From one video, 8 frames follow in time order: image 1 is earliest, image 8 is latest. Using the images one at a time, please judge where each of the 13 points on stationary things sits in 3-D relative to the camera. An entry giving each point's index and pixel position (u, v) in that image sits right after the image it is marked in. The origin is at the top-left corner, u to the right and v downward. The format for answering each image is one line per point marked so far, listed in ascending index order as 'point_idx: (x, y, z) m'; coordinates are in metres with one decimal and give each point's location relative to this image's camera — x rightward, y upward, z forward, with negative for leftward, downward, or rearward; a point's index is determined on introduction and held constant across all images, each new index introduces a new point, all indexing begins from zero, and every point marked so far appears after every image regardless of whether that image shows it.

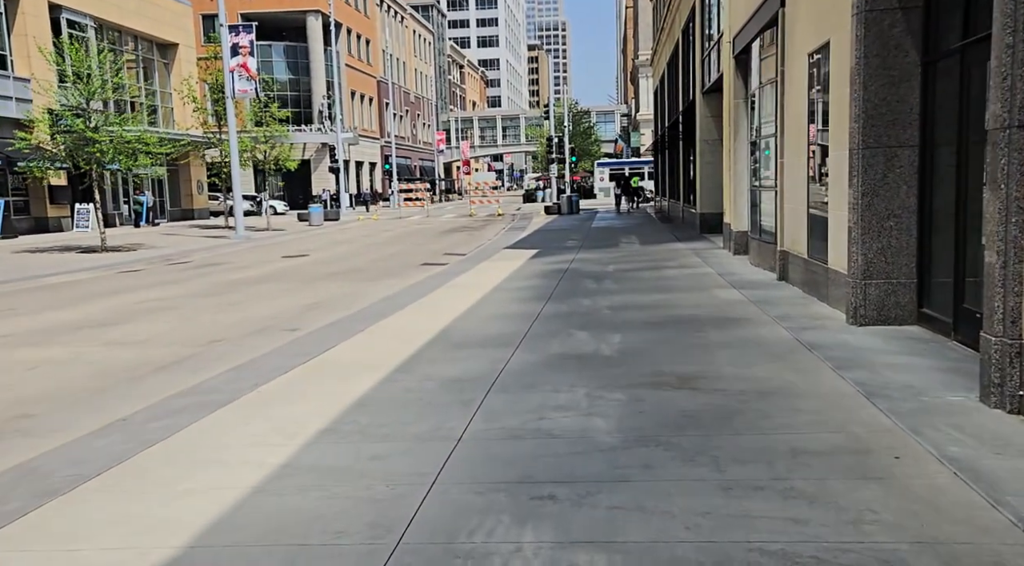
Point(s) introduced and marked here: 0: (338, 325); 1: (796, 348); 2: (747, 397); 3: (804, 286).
0: (-2.1, -0.5, +11.0) m
1: (+2.4, -0.5, +7.7) m
2: (+1.6, -0.8, +6.1) m
3: (+3.7, 0.0, +11.6) m
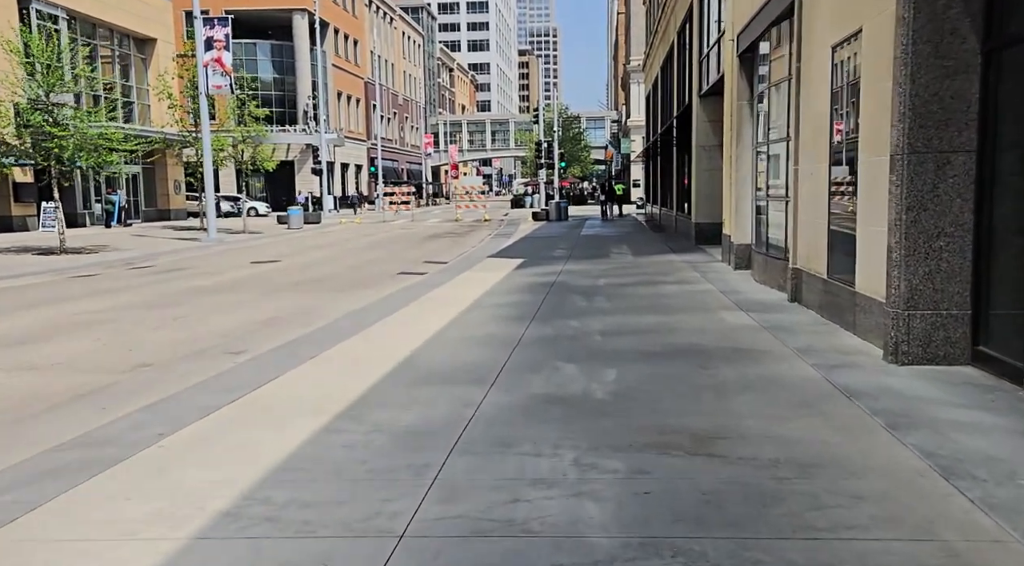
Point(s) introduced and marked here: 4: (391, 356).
0: (-2.3, -0.7, +9.5) m
1: (+2.2, -0.8, +6.3) m
2: (+1.4, -1.0, +4.7) m
3: (+3.5, -0.3, +10.3) m
4: (-1.1, -0.7, +8.4) m
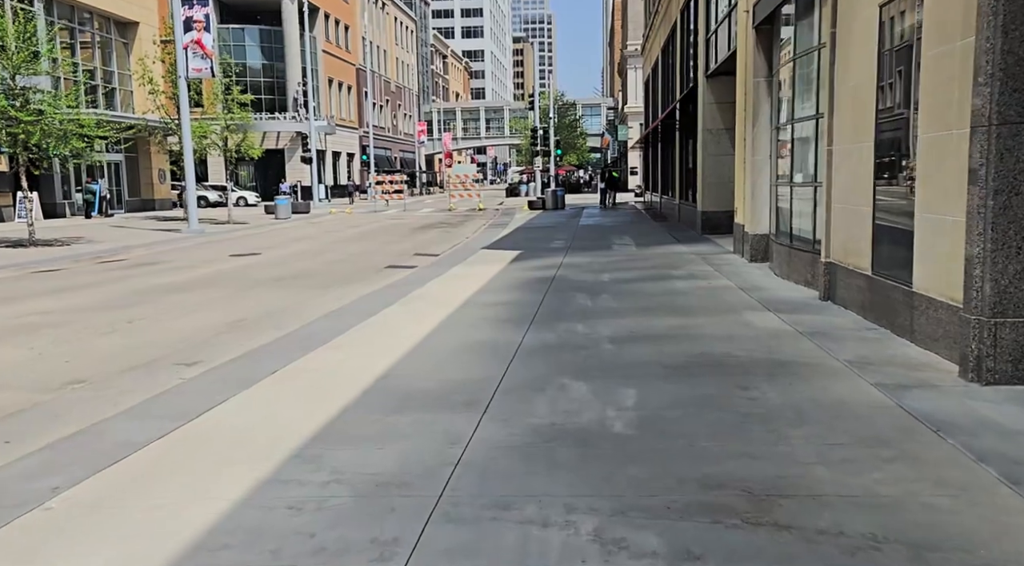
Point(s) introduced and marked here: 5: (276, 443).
0: (-2.4, -0.7, +8.2) m
1: (+2.2, -0.8, +5.0) m
2: (+1.4, -1.0, +3.3) m
3: (+3.5, -0.3, +9.0) m
4: (-1.1, -0.7, +7.1) m
5: (-1.4, -0.9, +5.2) m
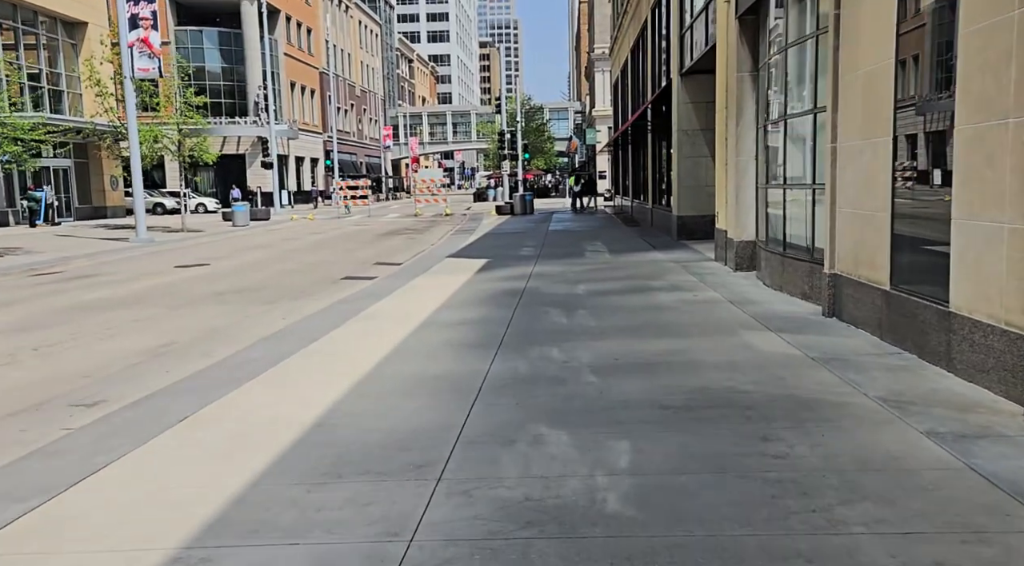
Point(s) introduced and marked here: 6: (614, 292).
0: (-2.6, -0.9, +6.8) m
1: (+2.1, -0.9, +3.8) m
2: (+1.3, -1.1, +2.1) m
3: (+3.1, -0.4, +7.8) m
4: (-1.4, -0.9, +5.8) m
5: (-1.5, -1.1, +3.8) m
6: (+1.4, -0.1, +12.4) m
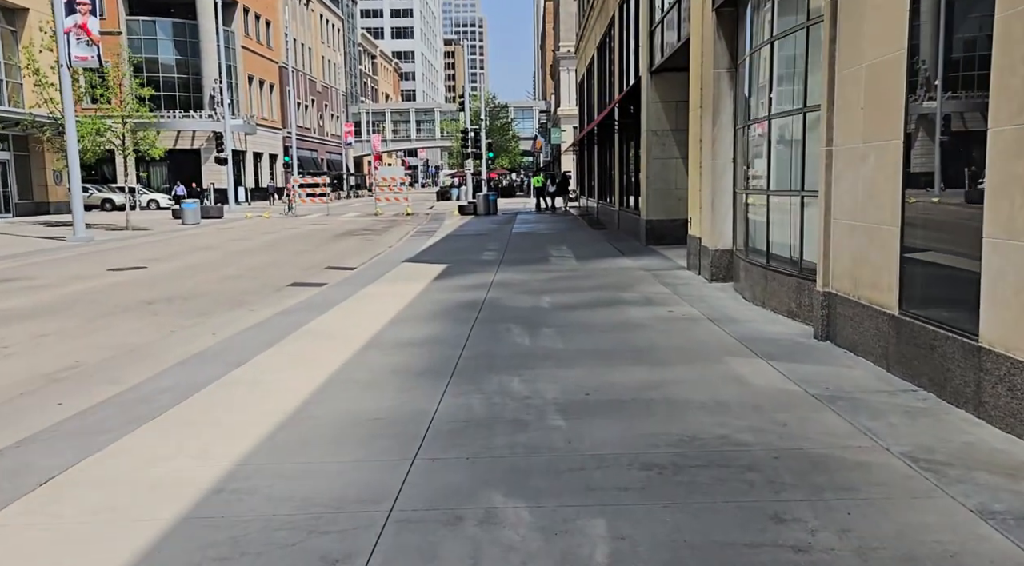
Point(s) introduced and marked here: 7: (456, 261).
0: (-2.9, -1.0, +5.6) m
1: (+1.9, -1.1, +2.8) m
2: (+1.2, -1.3, +1.1) m
3: (+2.8, -0.6, +6.8) m
4: (-1.6, -1.0, +4.6) m
5: (-1.7, -1.2, +2.7) m
6: (+0.9, -0.3, +11.3) m
7: (-1.2, +0.5, +19.0) m
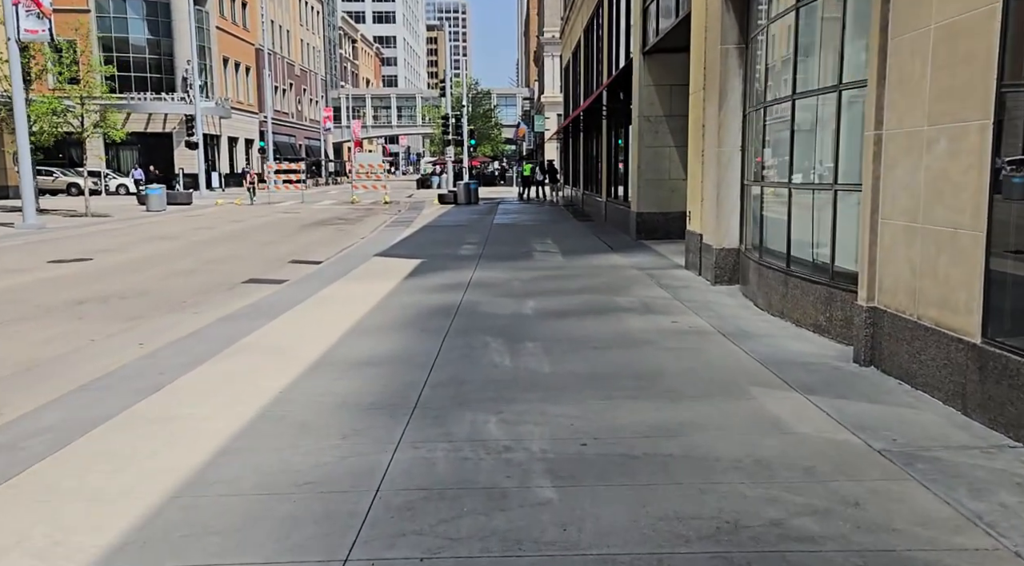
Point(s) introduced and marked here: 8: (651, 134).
0: (-3.1, -1.1, +4.1) m
1: (+1.8, -1.2, +1.4) m
2: (+1.1, -1.5, -0.4) m
3: (+2.7, -0.7, +5.4) m
4: (-1.7, -1.1, +3.1) m
5: (-1.8, -1.4, +1.2) m
6: (+0.6, -0.3, +9.9) m
7: (-1.6, +0.5, +17.5) m
8: (+2.9, +3.1, +18.6) m
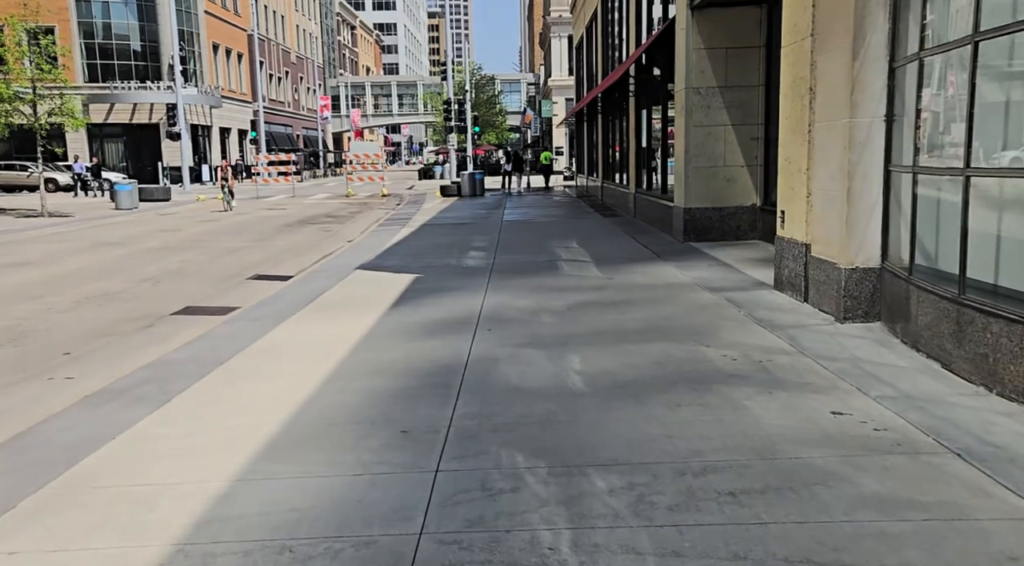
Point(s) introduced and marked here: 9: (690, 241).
0: (-2.8, -1.6, +0.3) m
1: (+2.0, -1.7, -2.5) m
2: (+1.4, -2.0, -4.2) m
3: (+2.9, -1.1, +1.6) m
4: (-1.5, -1.6, -0.7) m
5: (-1.6, -1.9, -2.6) m
6: (+0.9, -0.7, +6.0) m
7: (-1.3, +0.2, +13.6) m
8: (+3.1, +2.8, +14.7) m
9: (+3.1, +0.7, +15.1) m
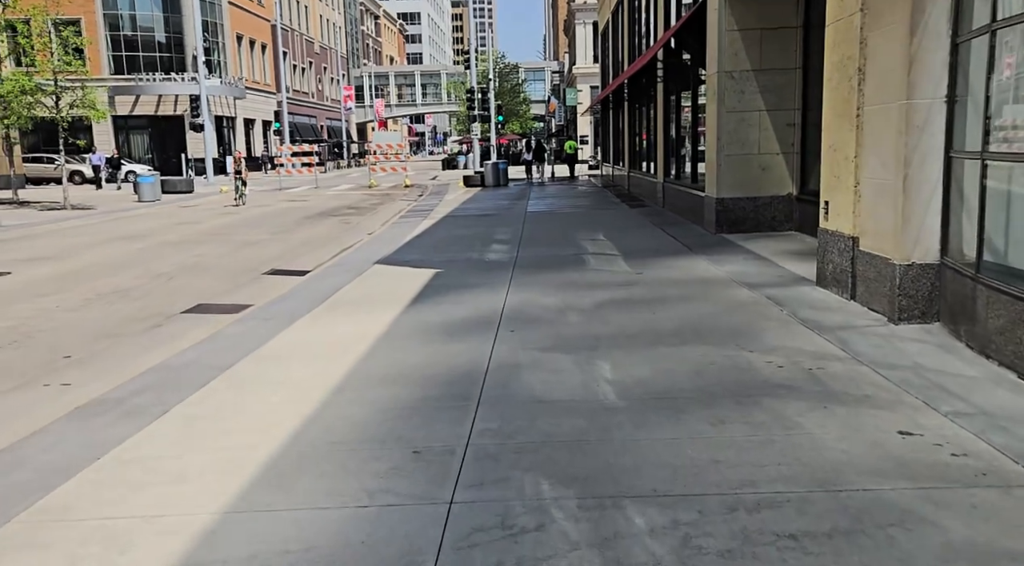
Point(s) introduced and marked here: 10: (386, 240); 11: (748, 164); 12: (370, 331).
0: (-2.8, -1.6, -0.2) m
1: (+2.0, -1.8, -3.1) m
2: (+1.2, -2.1, -4.8) m
3: (+2.9, -1.1, +0.9) m
4: (-1.5, -1.7, -1.2) m
5: (-1.6, -2.0, -3.1) m
6: (+1.1, -0.7, +5.4) m
7: (-0.9, +0.3, +13.1) m
8: (+3.5, +2.9, +14.0) m
9: (+3.5, +0.8, +14.5) m
10: (-2.3, +0.8, +16.7) m
11: (+3.7, +1.9, +14.2) m
12: (-1.2, -0.5, +8.0) m
